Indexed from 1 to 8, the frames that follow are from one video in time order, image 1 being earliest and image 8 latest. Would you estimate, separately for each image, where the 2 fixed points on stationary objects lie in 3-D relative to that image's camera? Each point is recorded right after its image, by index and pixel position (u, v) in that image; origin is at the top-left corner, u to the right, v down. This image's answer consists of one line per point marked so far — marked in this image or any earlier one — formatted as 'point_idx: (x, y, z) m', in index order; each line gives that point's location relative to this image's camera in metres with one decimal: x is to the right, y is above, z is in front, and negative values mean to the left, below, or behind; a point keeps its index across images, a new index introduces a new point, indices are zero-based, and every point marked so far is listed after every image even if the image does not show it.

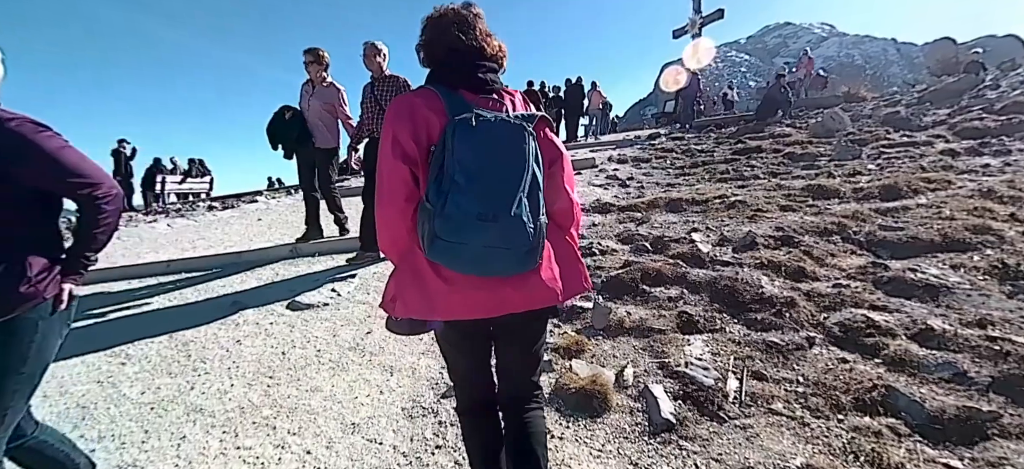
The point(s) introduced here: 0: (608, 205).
0: (+1.4, +0.4, +6.0) m
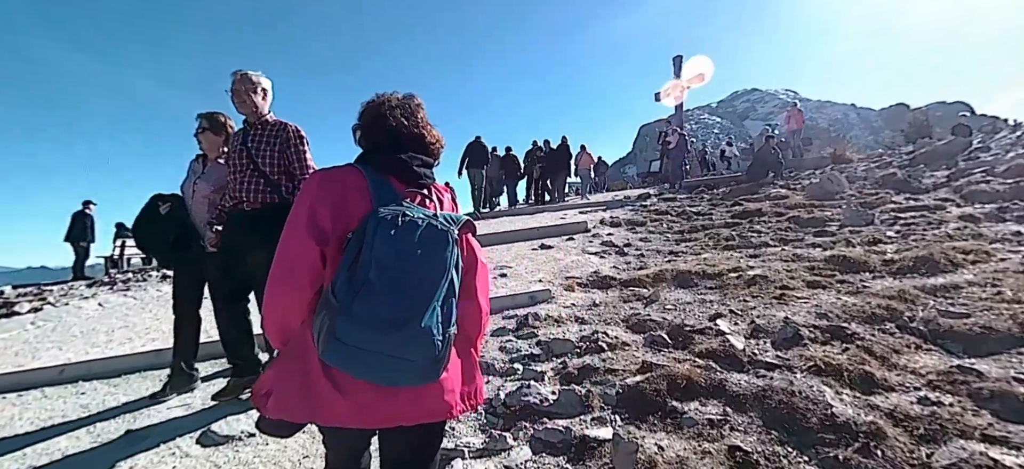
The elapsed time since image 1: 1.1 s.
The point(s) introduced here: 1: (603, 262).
0: (+1.2, -0.6, +5.2) m
1: (+1.3, -0.4, +6.1) m
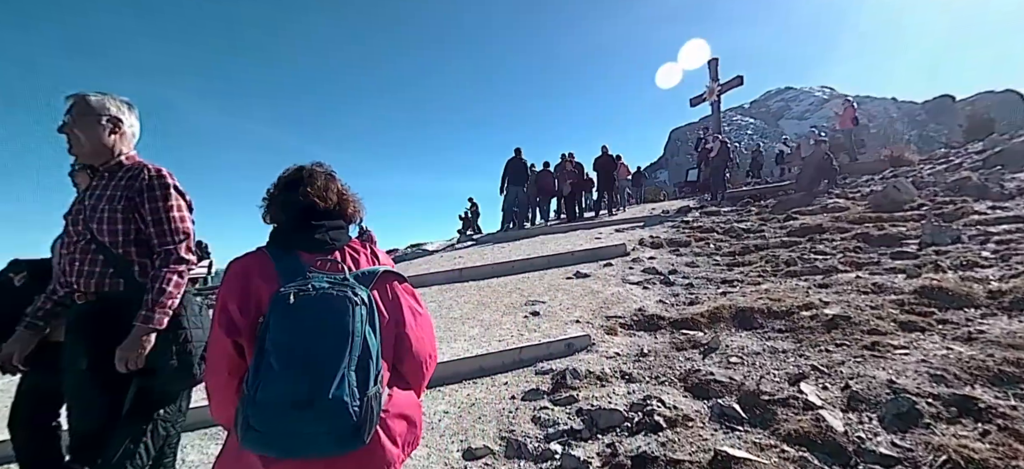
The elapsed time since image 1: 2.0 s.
0: (+1.6, -0.9, +4.6) m
1: (+1.7, -0.8, +5.4) m
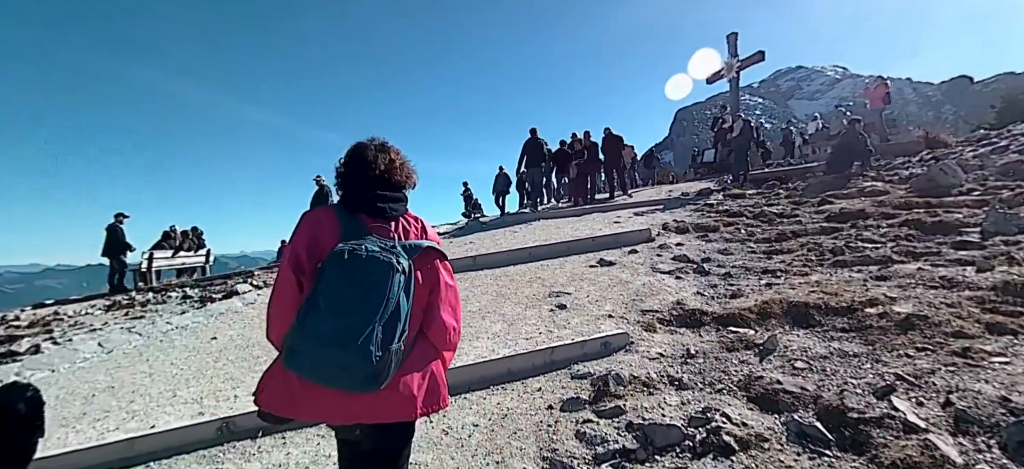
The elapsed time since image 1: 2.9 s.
0: (+1.9, -0.8, +4.2) m
1: (+2.0, -0.6, +4.9) m
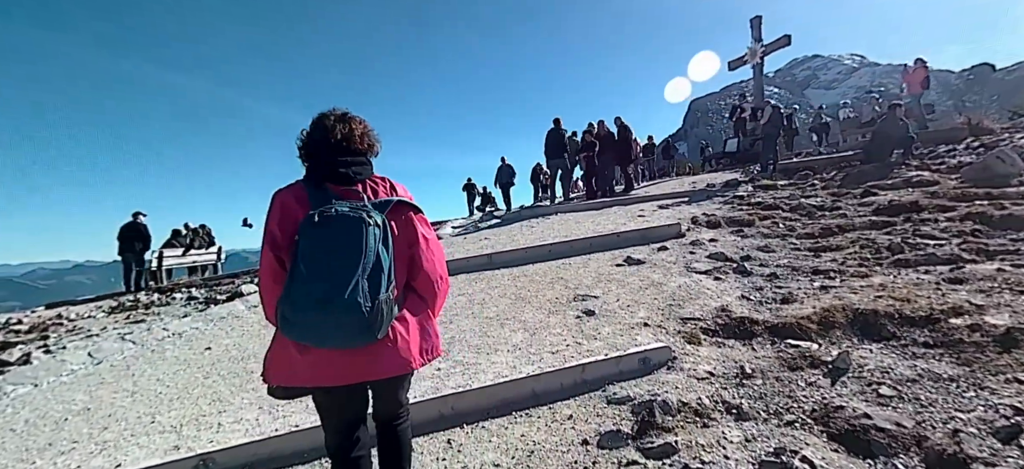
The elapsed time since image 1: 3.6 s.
0: (+2.0, -0.8, +3.6) m
1: (+2.2, -0.6, +4.4) m
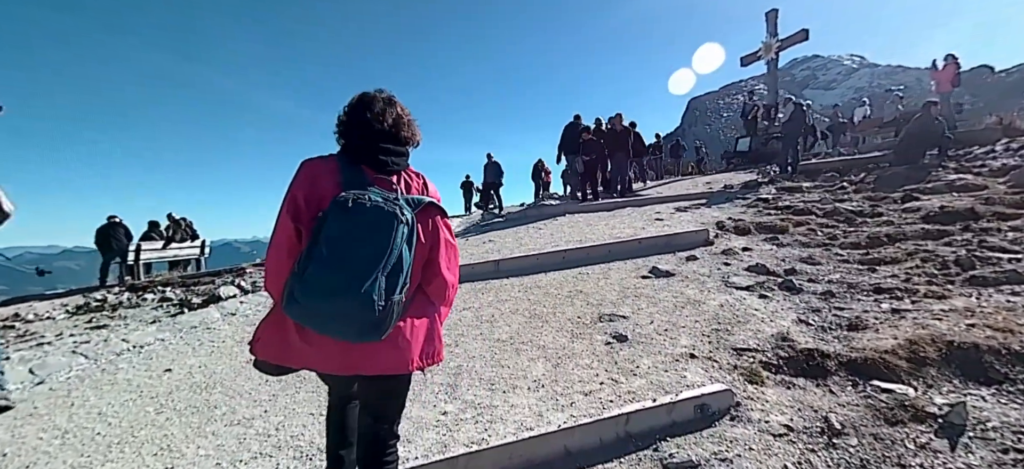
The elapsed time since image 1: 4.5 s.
0: (+2.2, -0.9, +3.0) m
1: (+2.4, -0.7, +3.8) m
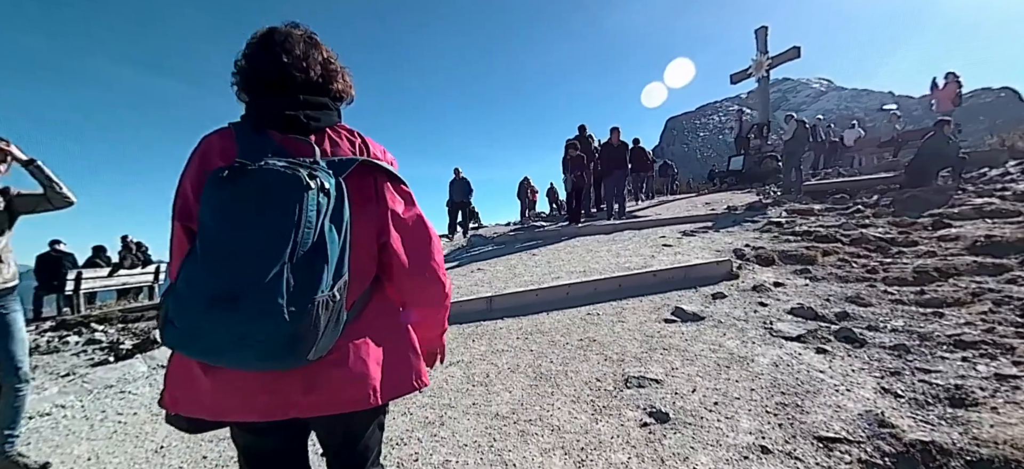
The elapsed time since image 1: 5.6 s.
0: (+2.3, -1.2, +2.2) m
1: (+2.4, -1.0, +3.0) m
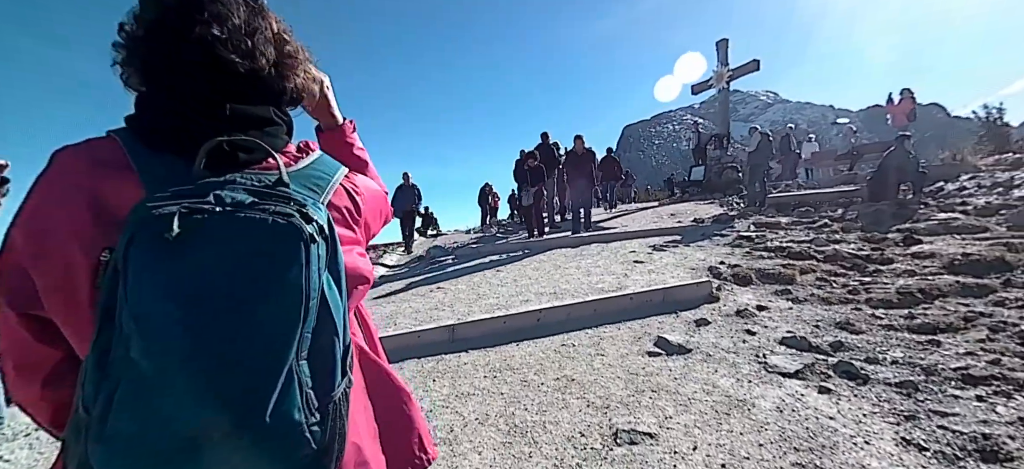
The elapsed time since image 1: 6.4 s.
0: (+2.1, -1.3, +1.9) m
1: (+2.2, -1.2, +2.7) m
